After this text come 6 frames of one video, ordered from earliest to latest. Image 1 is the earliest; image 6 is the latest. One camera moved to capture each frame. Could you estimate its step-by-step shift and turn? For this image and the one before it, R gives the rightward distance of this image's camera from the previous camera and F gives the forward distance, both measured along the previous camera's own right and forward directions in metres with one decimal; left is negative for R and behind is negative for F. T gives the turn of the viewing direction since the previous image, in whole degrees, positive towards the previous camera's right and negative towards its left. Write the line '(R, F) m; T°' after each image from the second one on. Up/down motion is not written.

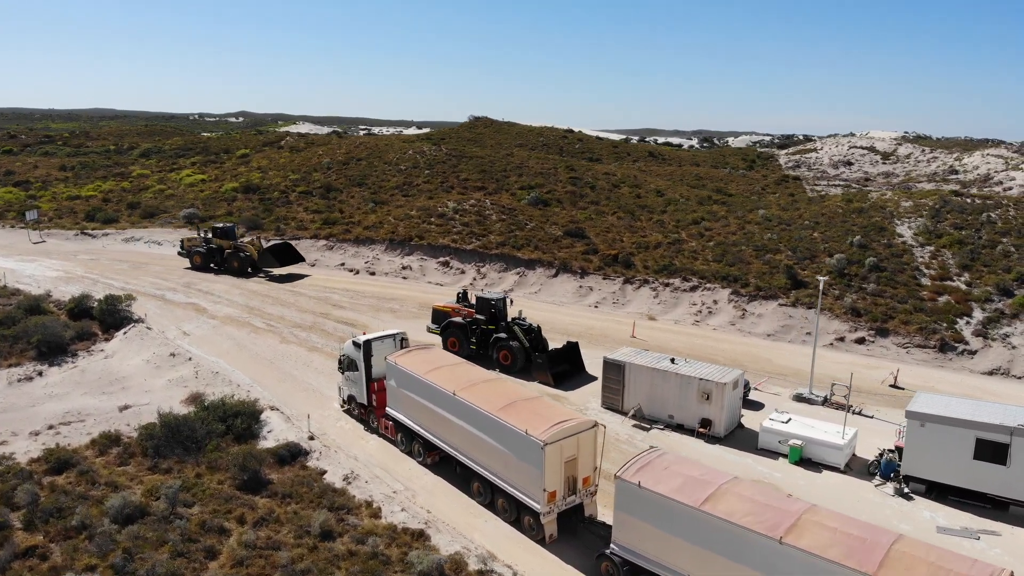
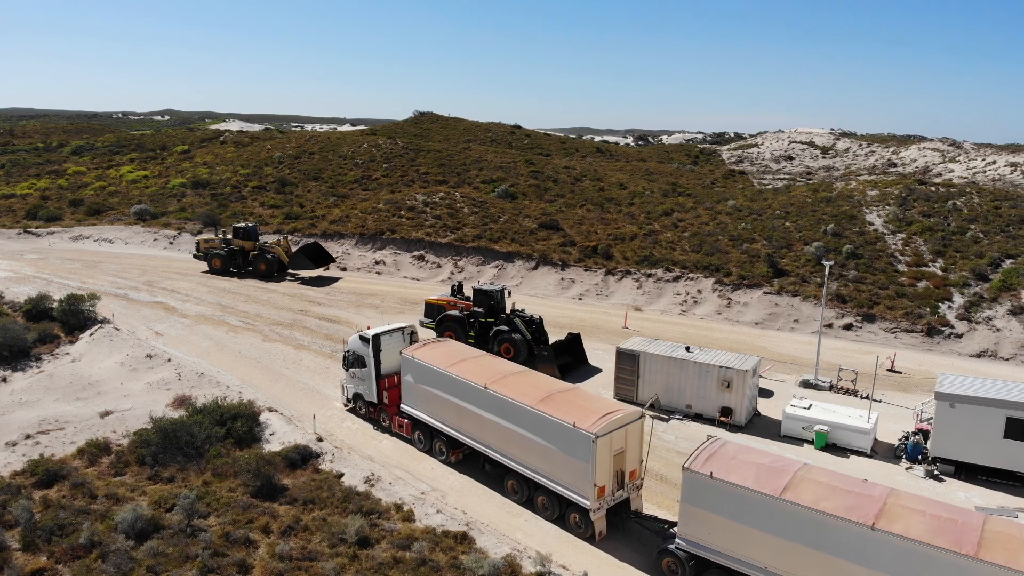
(-1.8, +0.9) m; +5°
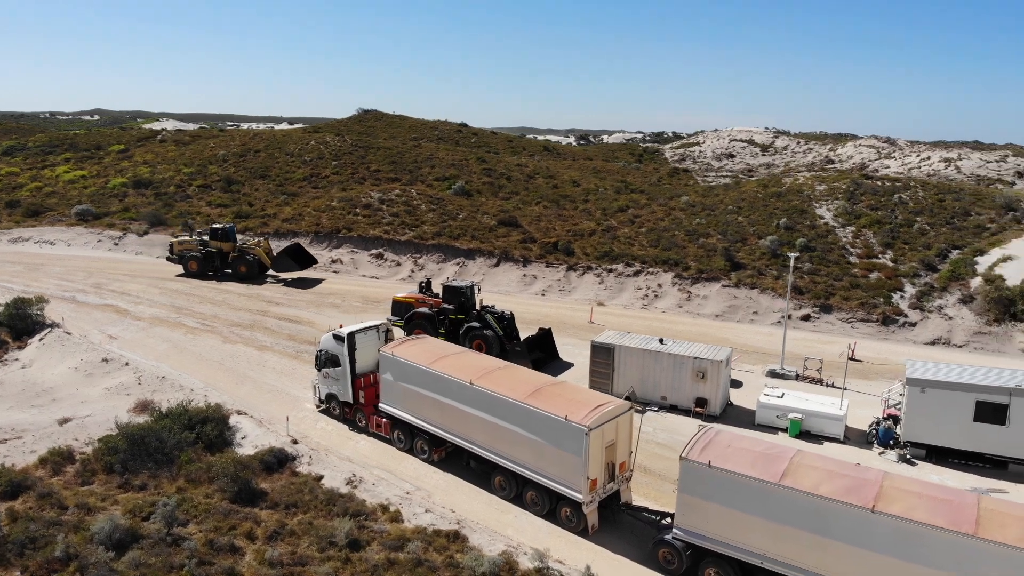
(-0.8, +0.2) m; +4°
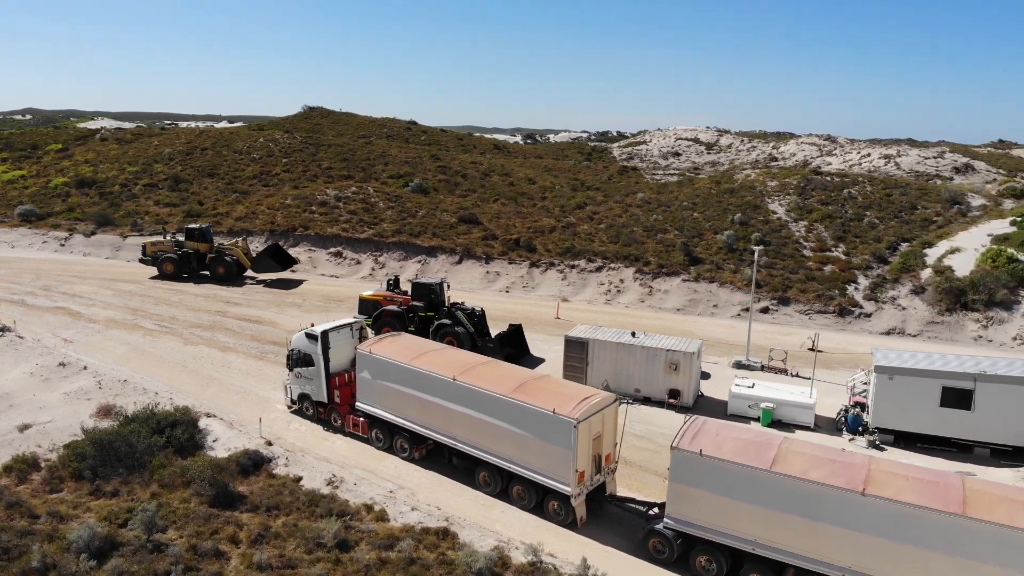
(-0.6, +0.1) m; +4°
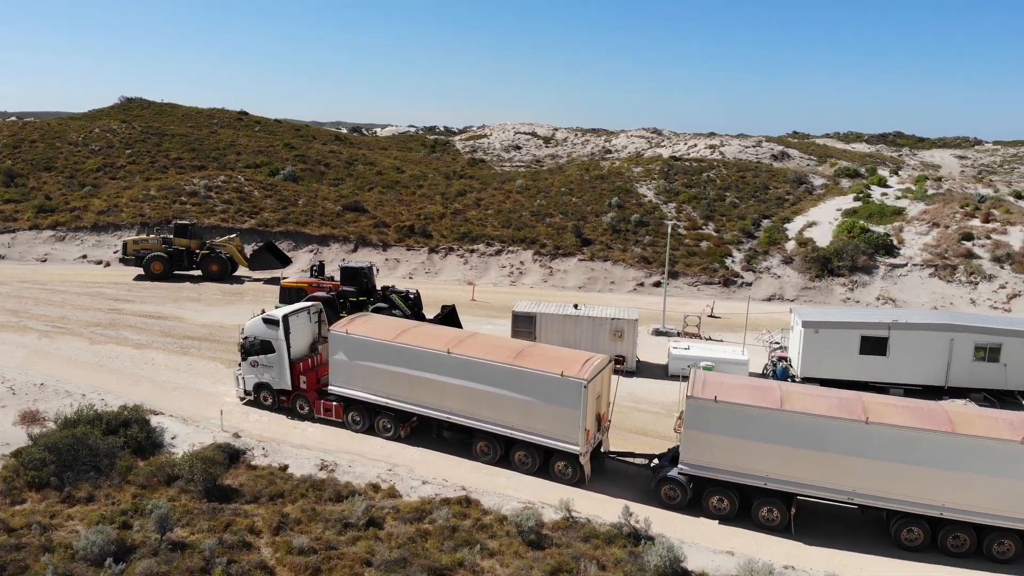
(-2.9, +0.1) m; +12°
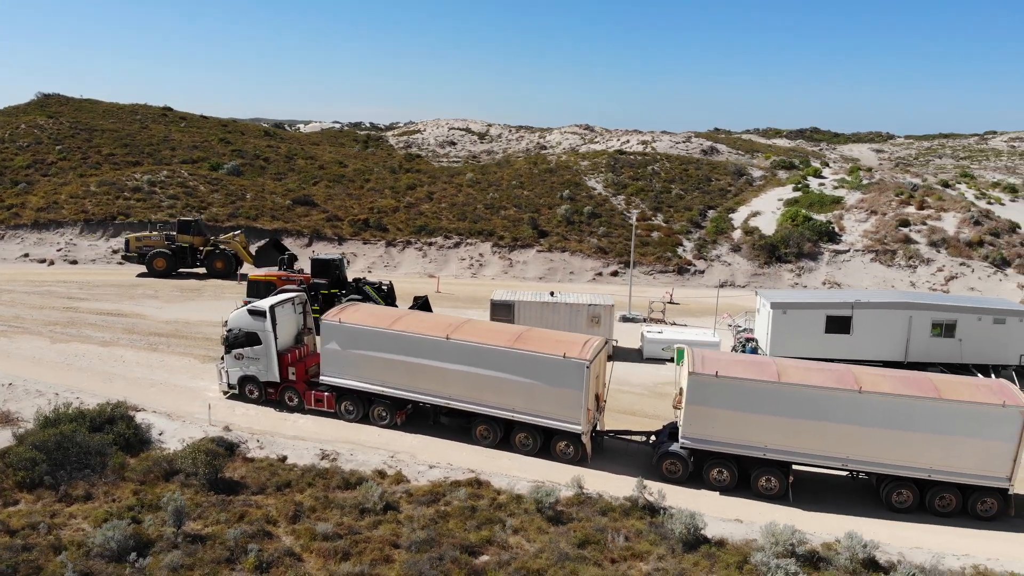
(-1.3, -0.1) m; +5°
